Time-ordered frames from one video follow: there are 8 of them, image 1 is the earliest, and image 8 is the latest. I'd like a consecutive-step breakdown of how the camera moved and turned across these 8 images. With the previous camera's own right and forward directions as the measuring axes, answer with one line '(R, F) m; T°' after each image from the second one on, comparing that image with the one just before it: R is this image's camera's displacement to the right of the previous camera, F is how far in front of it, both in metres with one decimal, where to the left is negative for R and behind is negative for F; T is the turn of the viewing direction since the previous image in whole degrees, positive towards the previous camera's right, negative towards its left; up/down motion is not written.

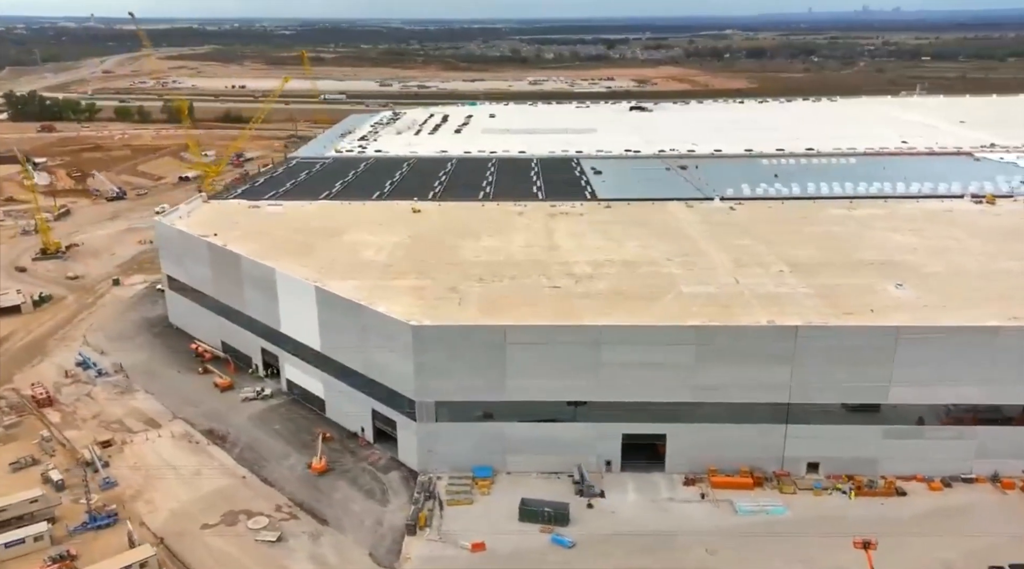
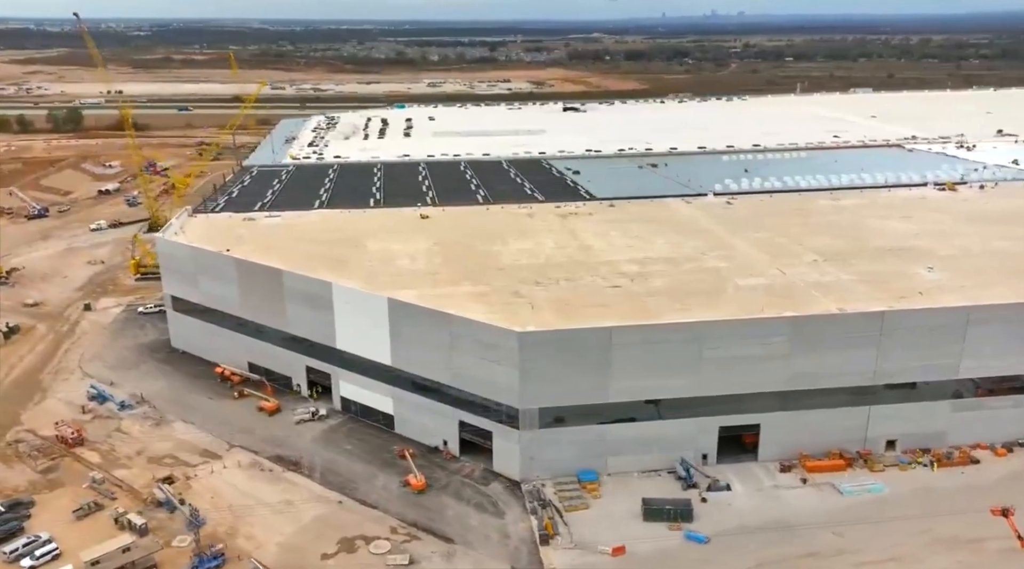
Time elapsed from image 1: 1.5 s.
(-8.1, +0.9) m; +10°
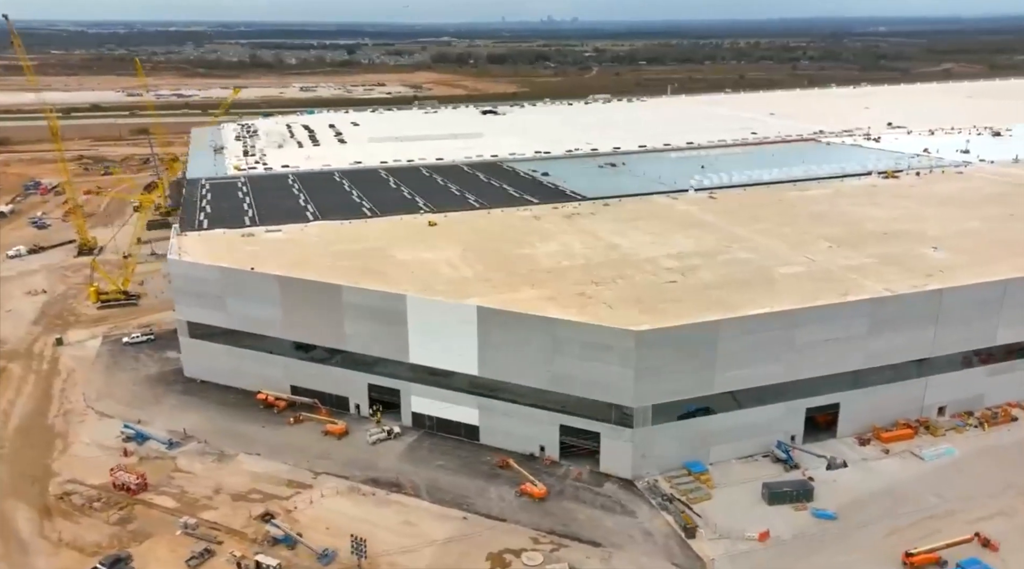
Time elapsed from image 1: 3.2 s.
(-9.1, +1.2) m; +12°
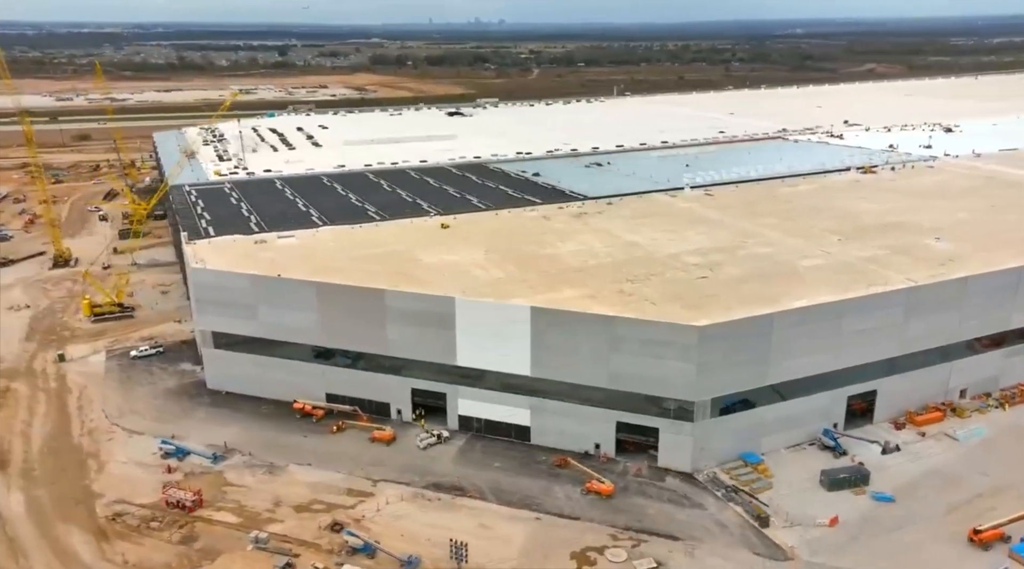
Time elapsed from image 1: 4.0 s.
(-4.6, +0.2) m; +5°
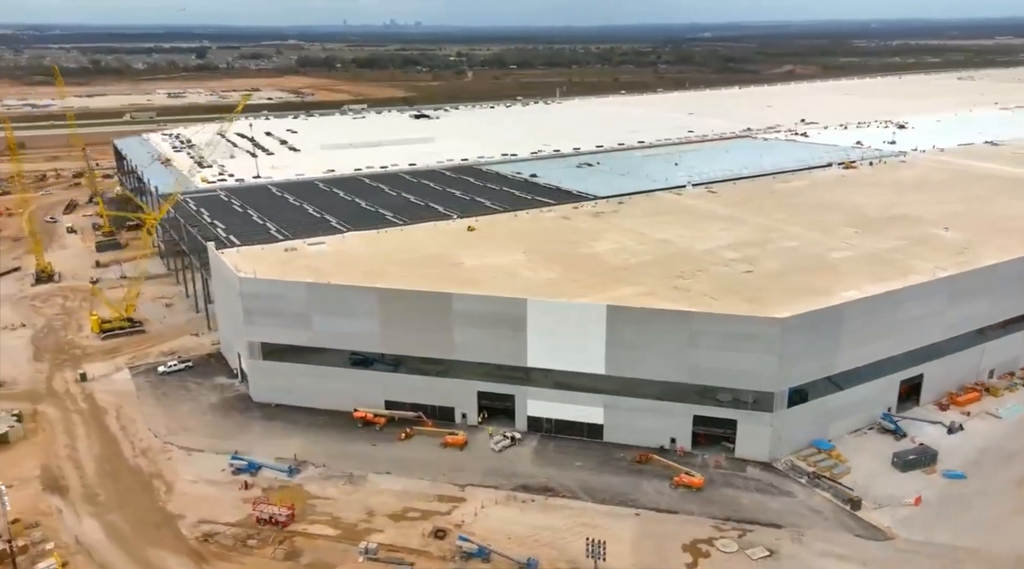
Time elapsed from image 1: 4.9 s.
(-5.8, +0.3) m; +6°
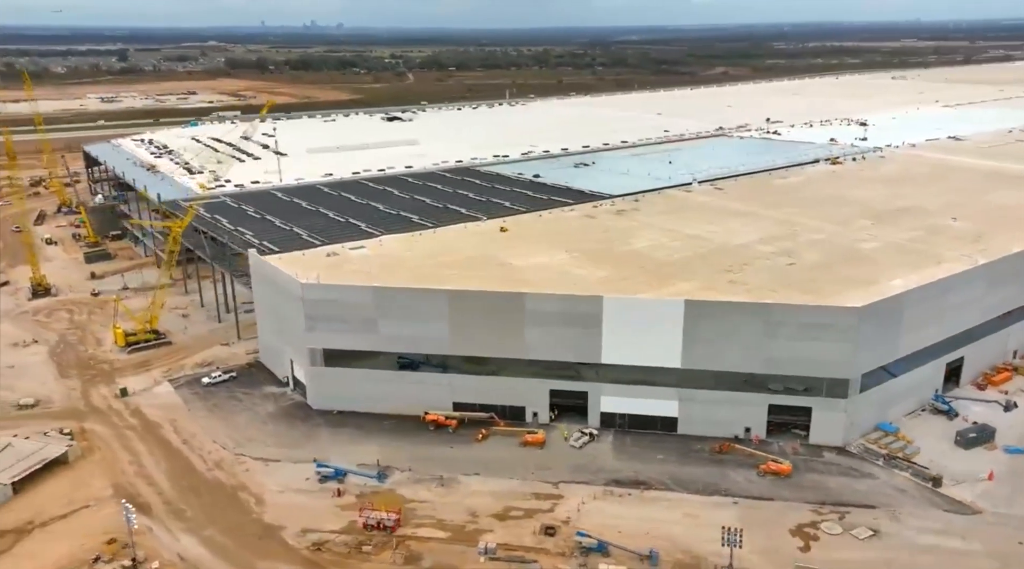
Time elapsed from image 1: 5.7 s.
(-5.7, +0.1) m; +6°
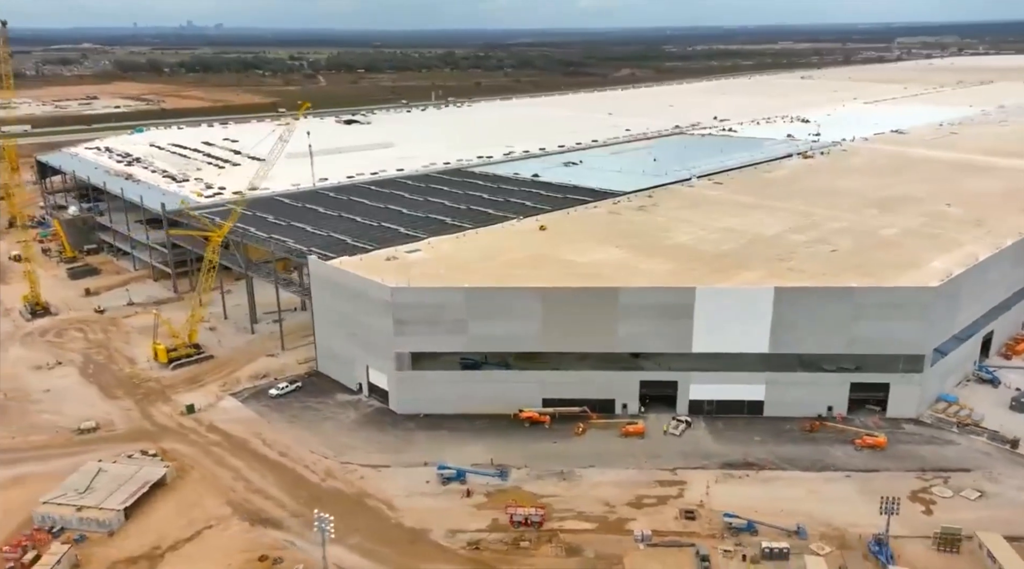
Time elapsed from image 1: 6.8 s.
(-8.0, +0.2) m; +8°
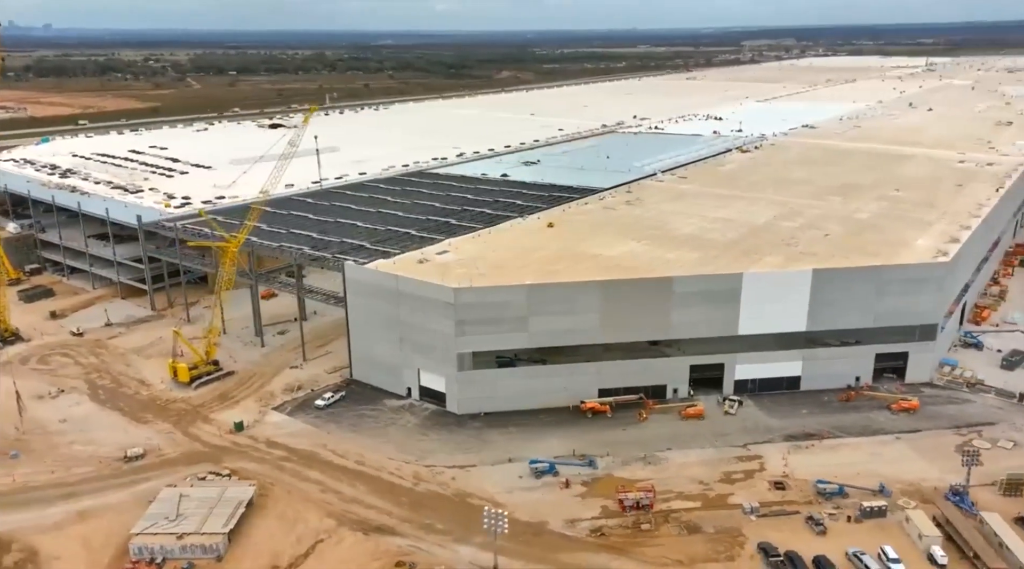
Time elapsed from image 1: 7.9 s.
(-7.8, +0.3) m; +10°
